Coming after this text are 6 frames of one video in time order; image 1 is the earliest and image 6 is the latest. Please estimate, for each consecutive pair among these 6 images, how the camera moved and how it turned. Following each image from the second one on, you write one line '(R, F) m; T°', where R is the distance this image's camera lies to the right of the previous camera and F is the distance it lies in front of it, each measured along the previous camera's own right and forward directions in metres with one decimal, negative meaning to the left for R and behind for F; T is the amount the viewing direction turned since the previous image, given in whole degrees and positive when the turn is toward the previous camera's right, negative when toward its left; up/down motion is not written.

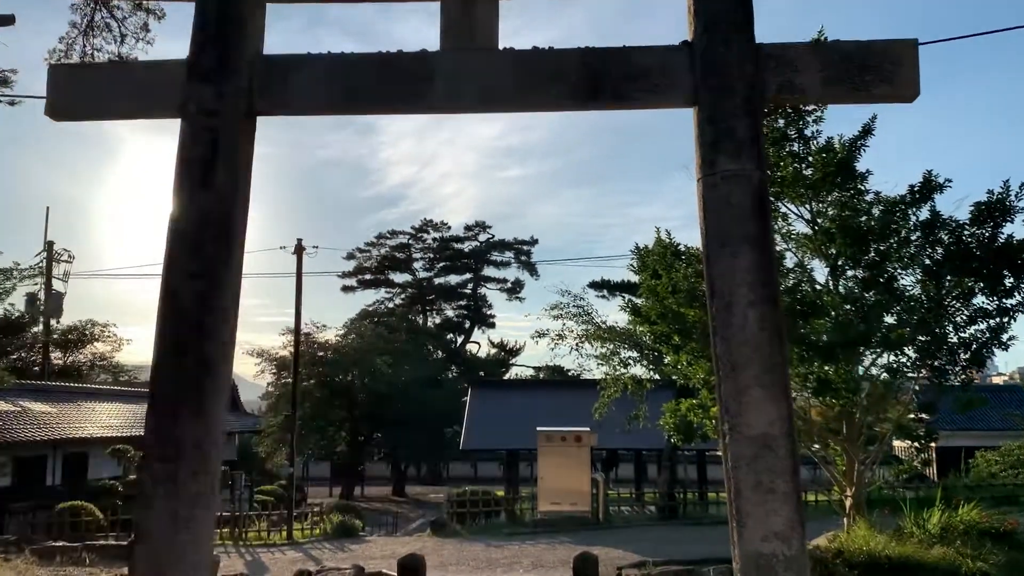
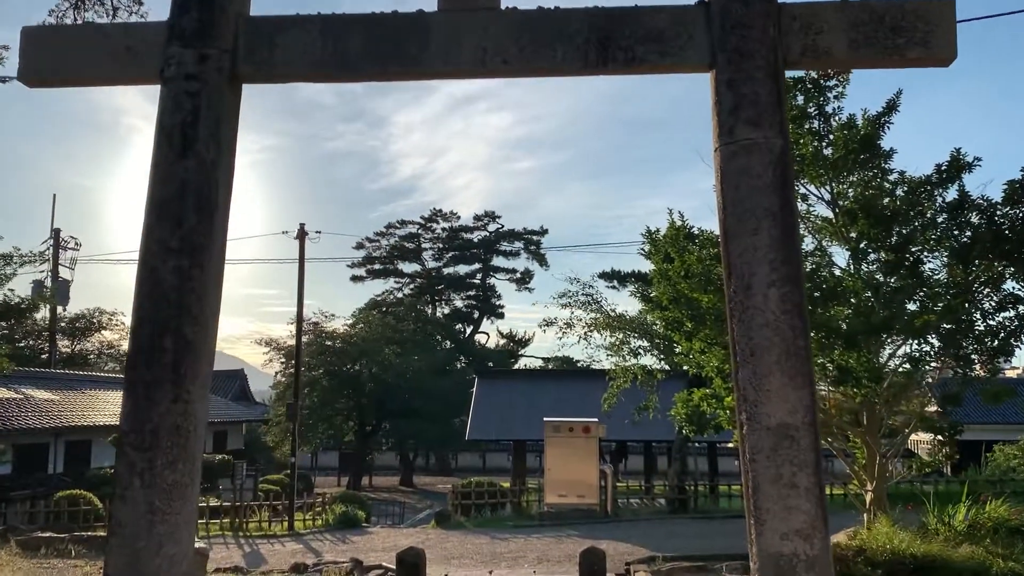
(+0.1, +0.5) m; -1°
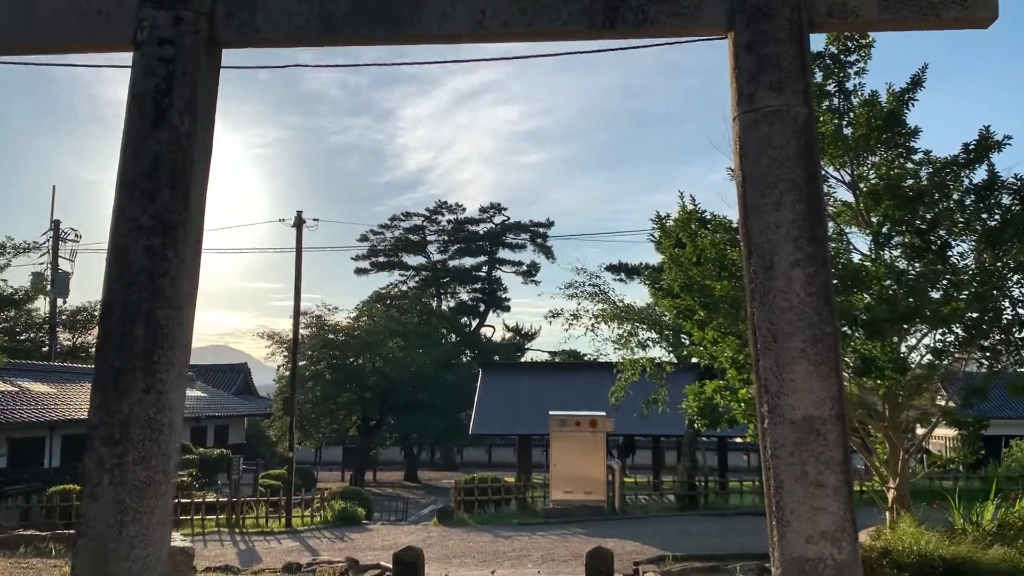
(0.0, +0.5) m; 0°
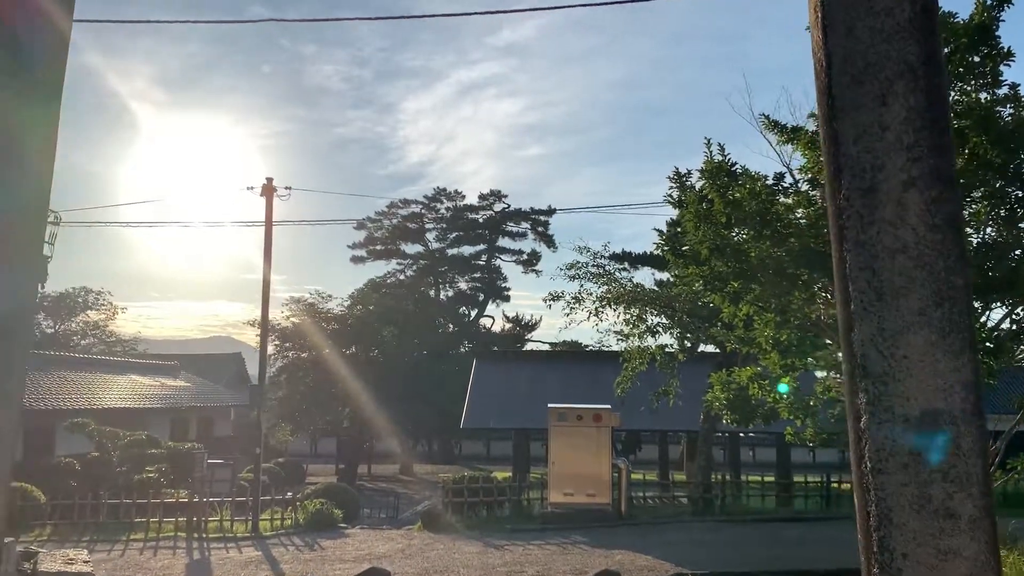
(+0.1, +1.9) m; 0°
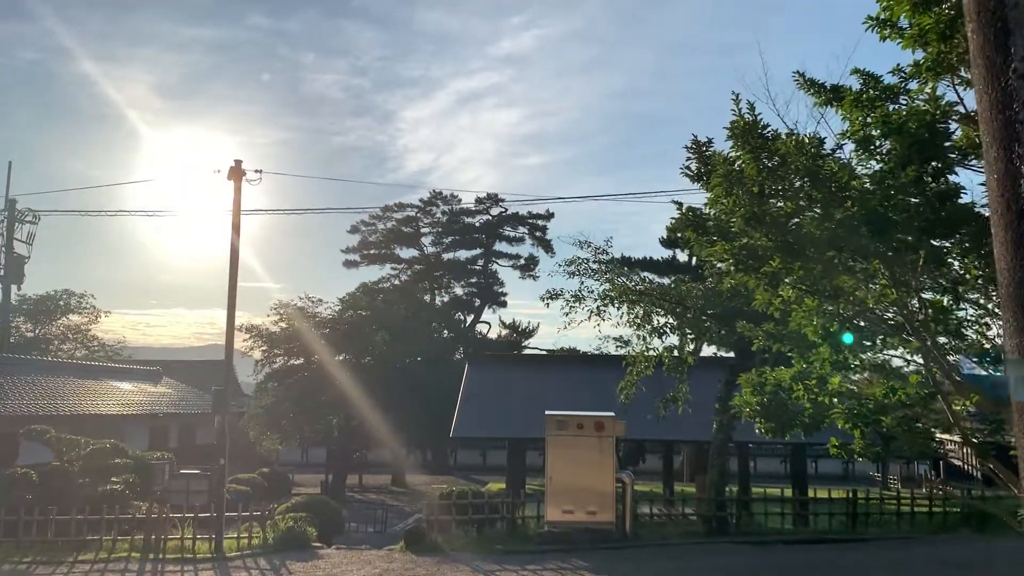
(+0.1, +1.5) m; 0°
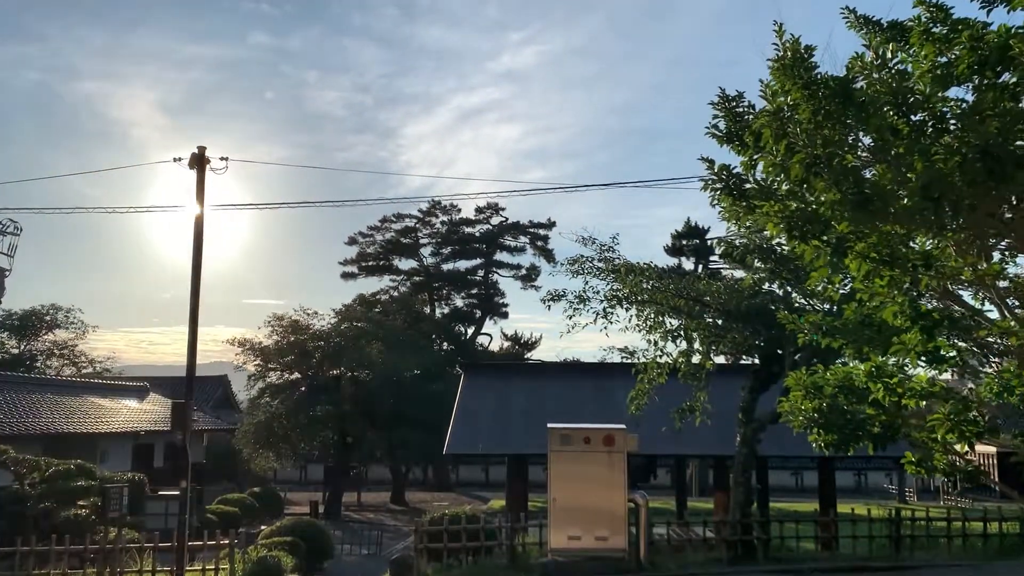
(+0.1, +1.6) m; 0°
